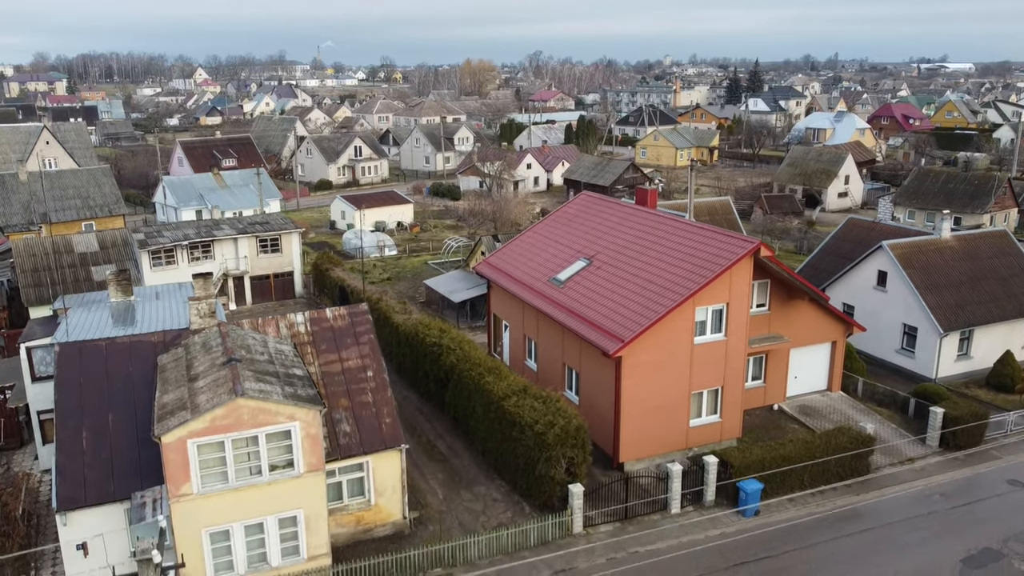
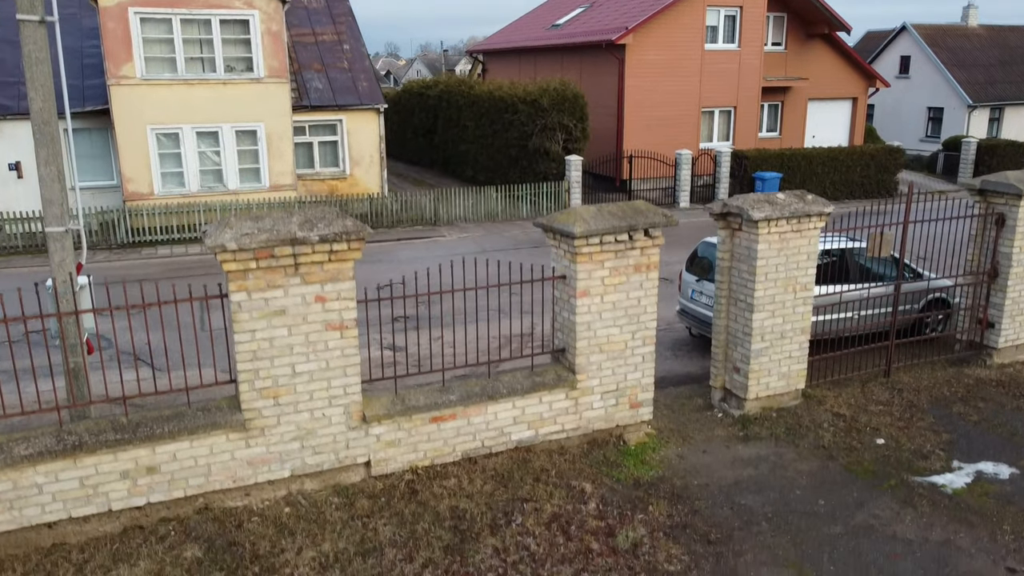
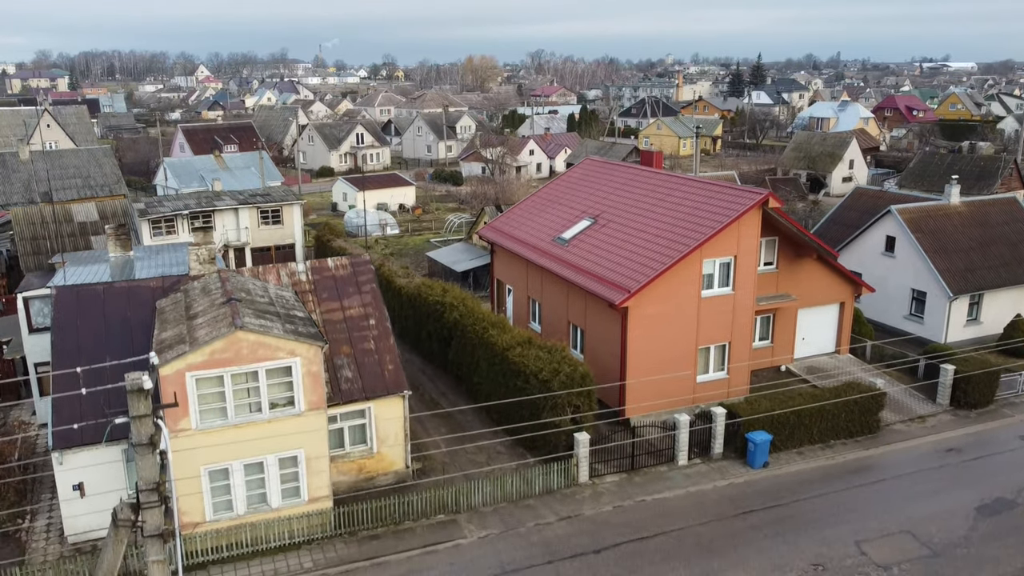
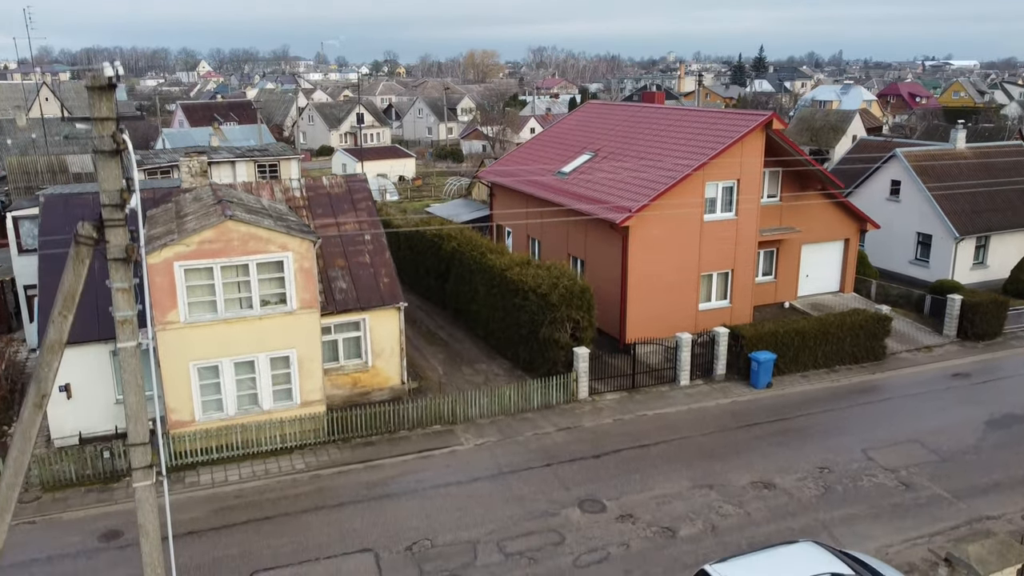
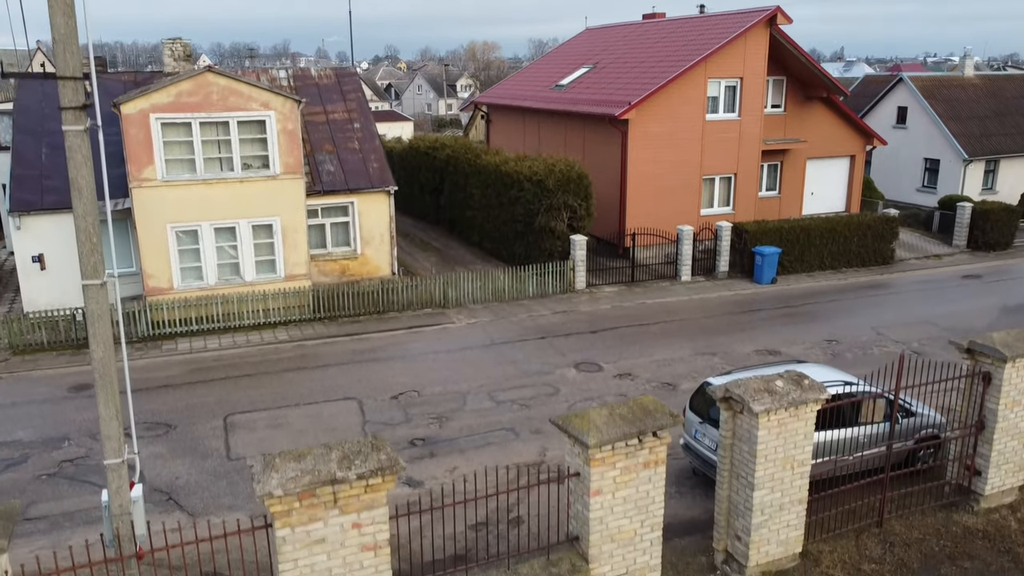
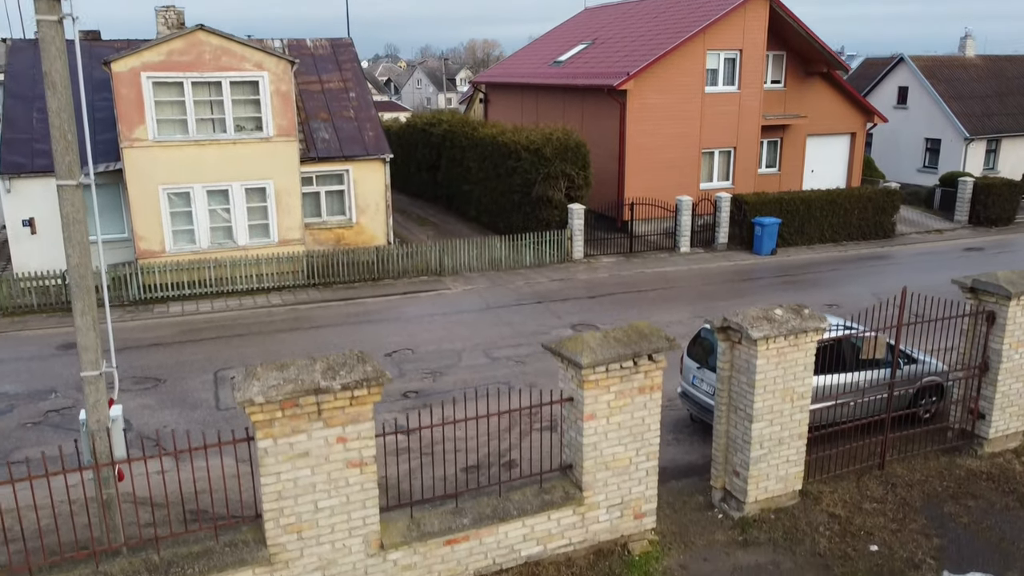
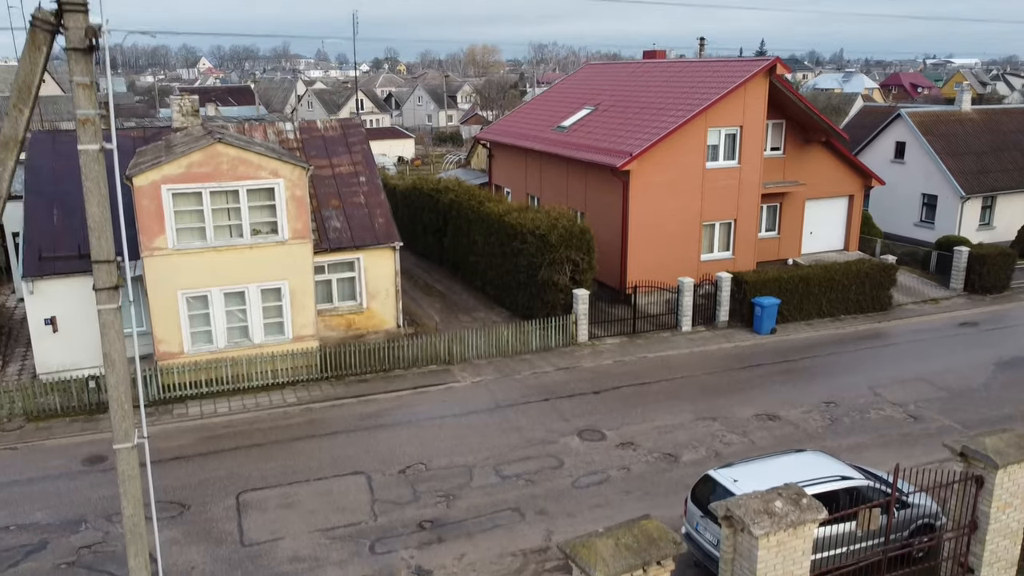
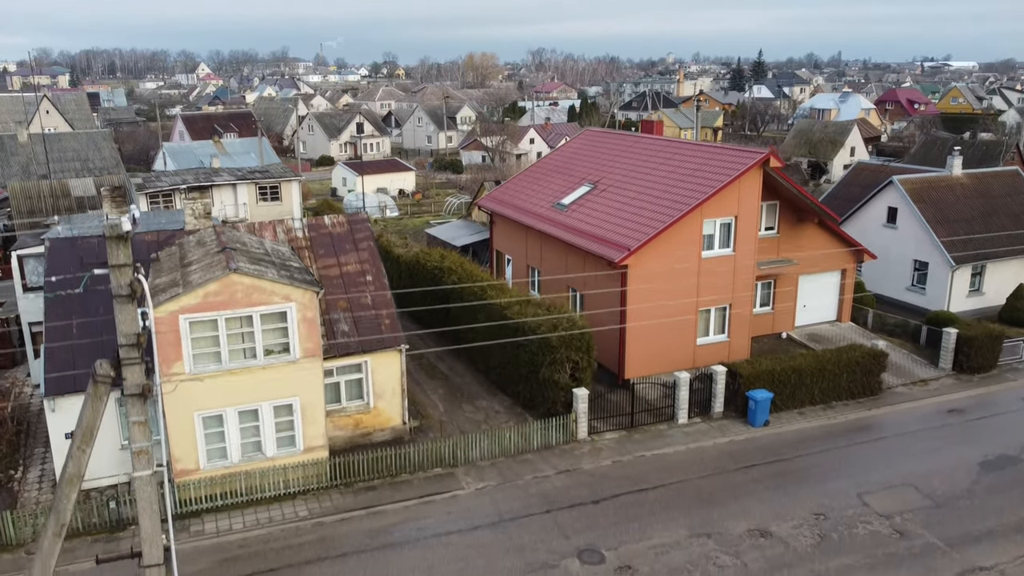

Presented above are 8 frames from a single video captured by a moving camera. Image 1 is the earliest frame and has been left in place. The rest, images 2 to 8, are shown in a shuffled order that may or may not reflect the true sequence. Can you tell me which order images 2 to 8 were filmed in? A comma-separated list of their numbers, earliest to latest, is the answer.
3, 8, 4, 7, 5, 6, 2
